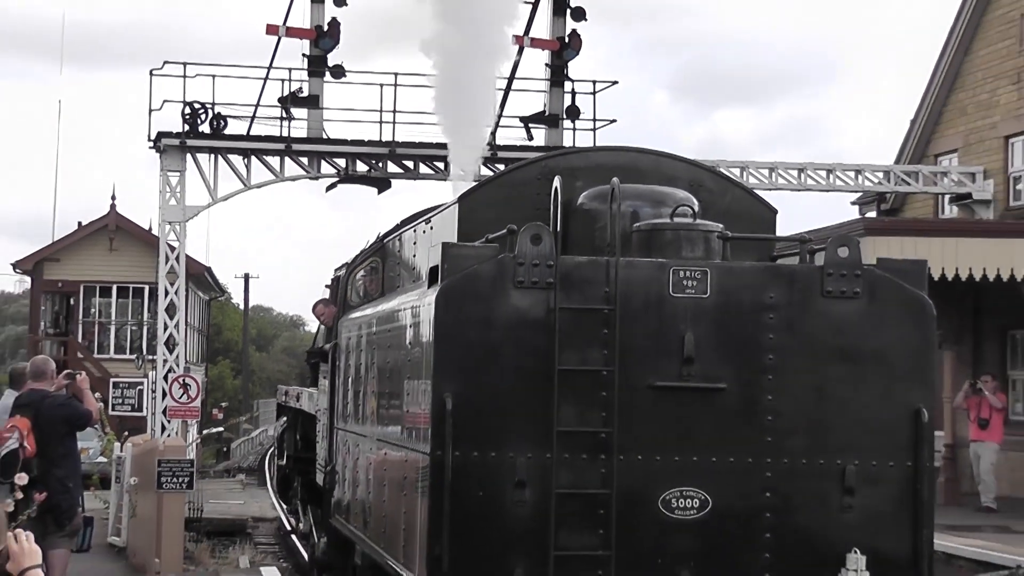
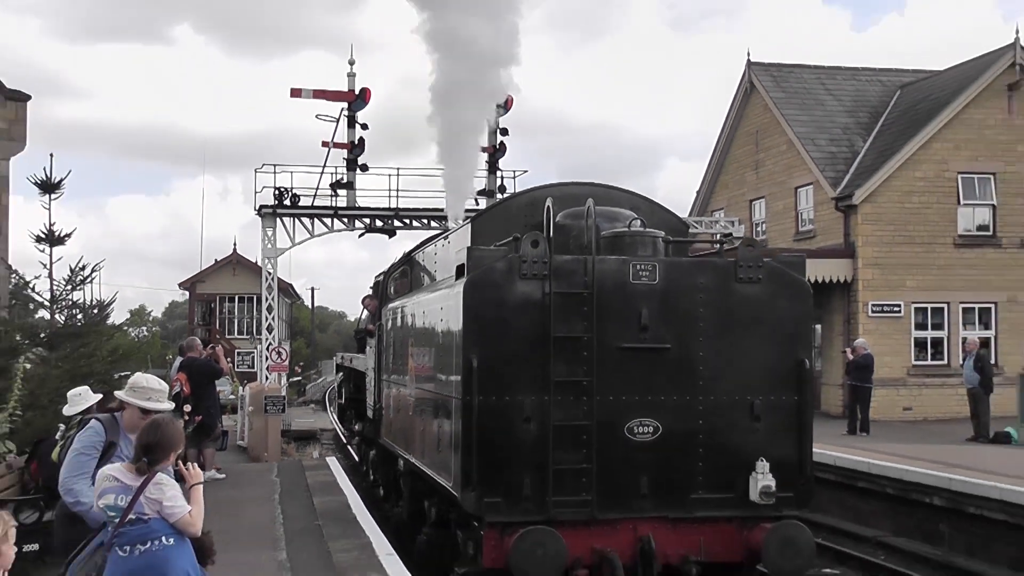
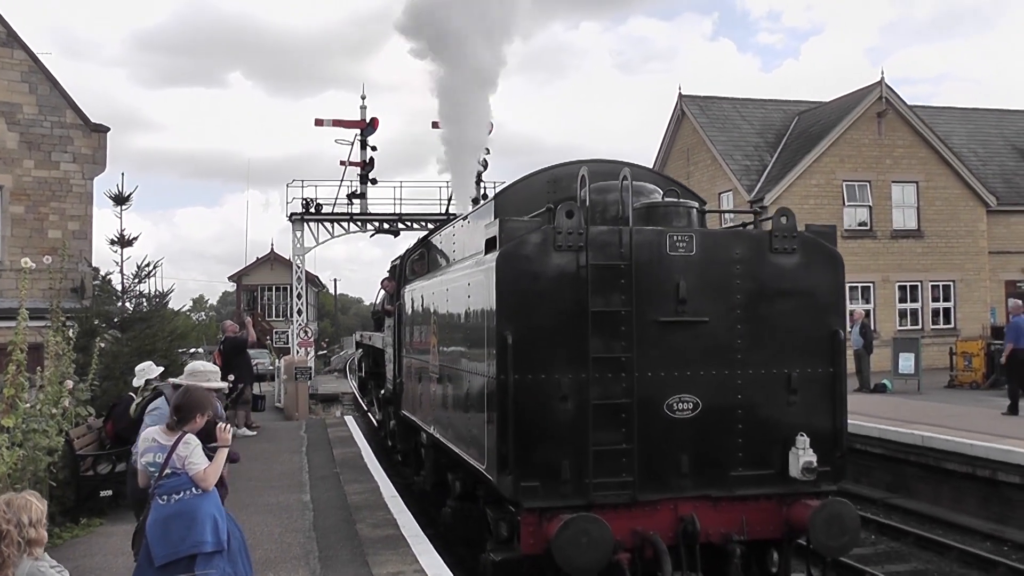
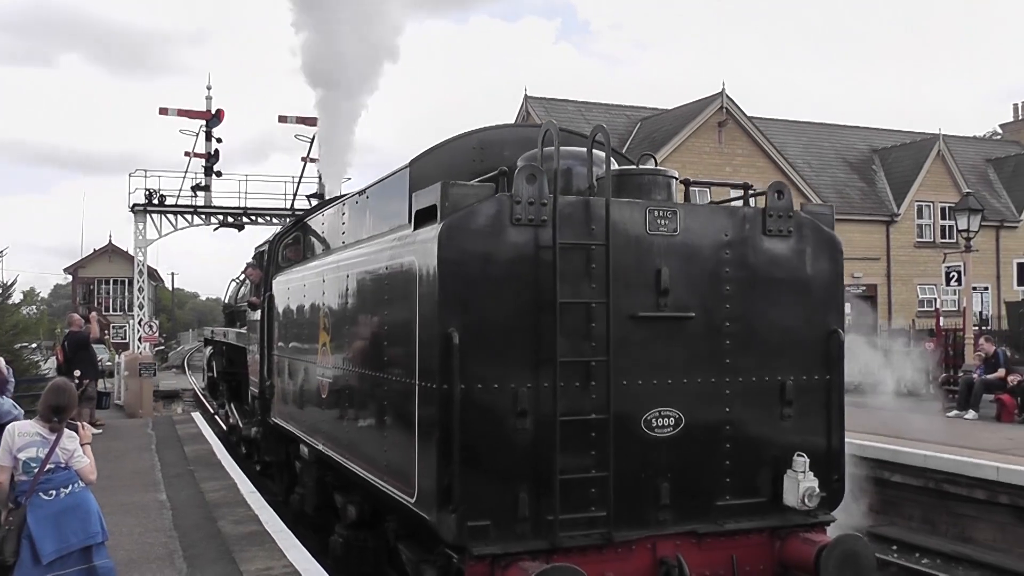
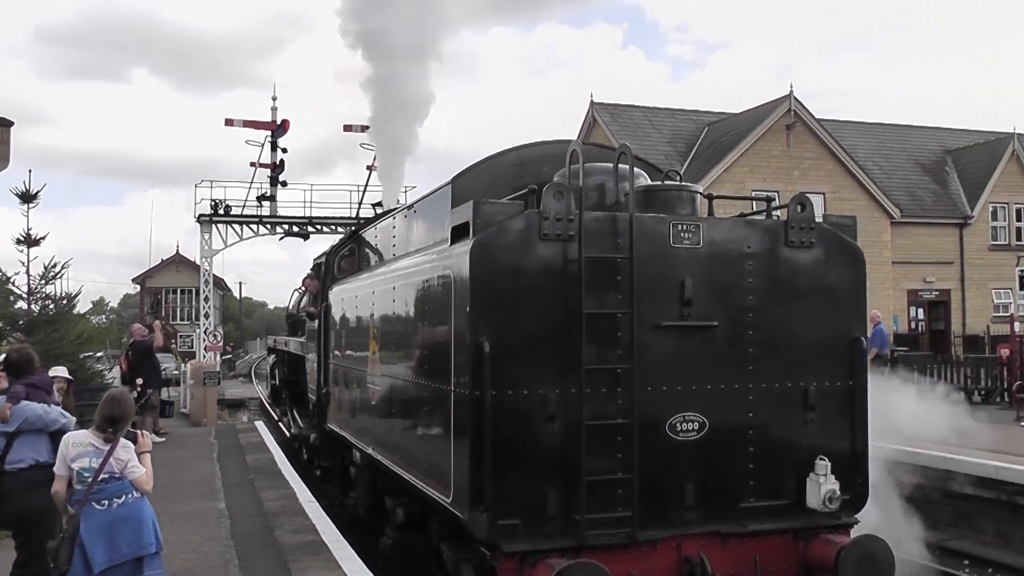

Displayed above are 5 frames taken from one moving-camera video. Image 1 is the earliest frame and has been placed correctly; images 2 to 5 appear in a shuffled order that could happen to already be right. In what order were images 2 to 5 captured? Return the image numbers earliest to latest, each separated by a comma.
2, 3, 5, 4
